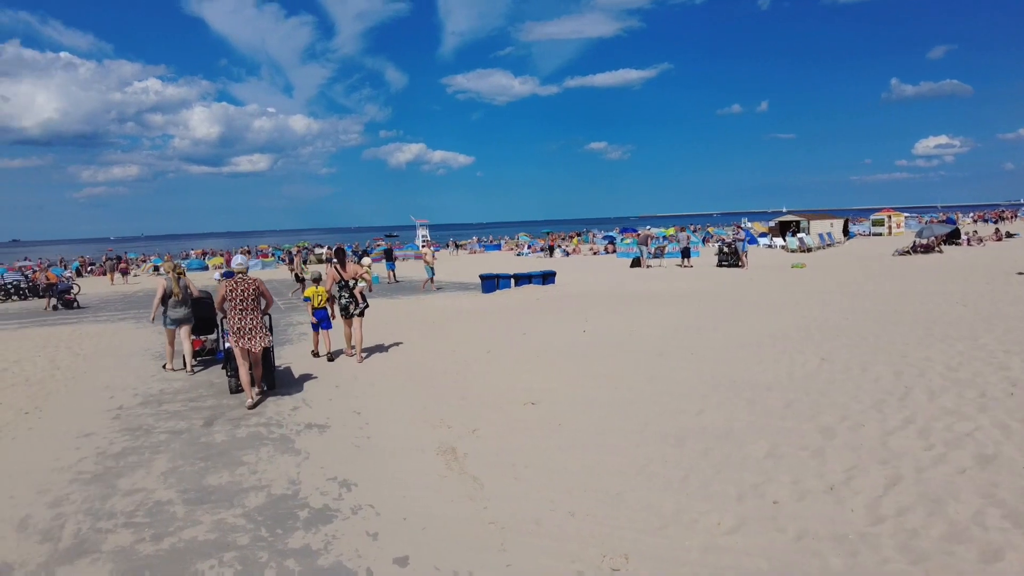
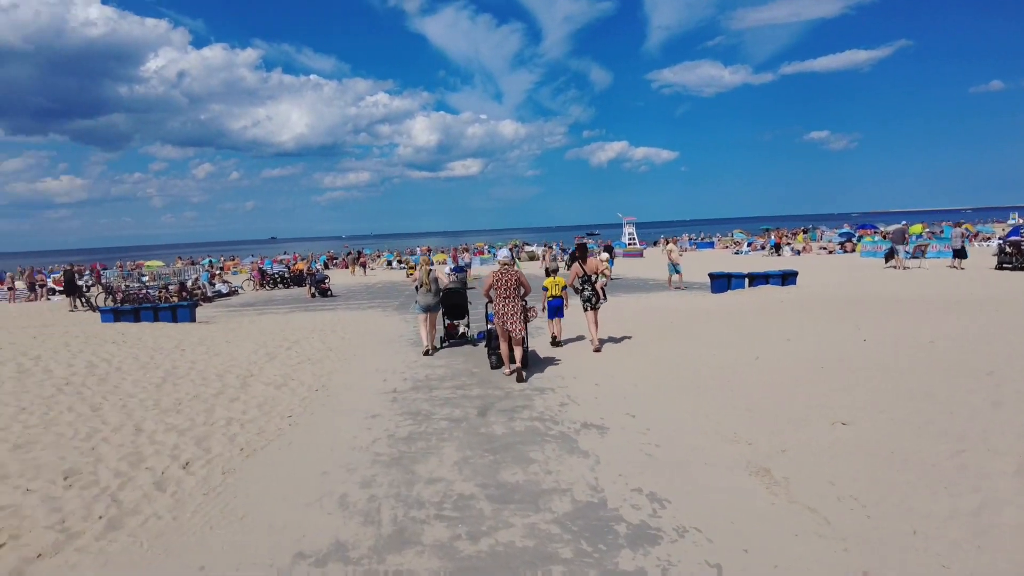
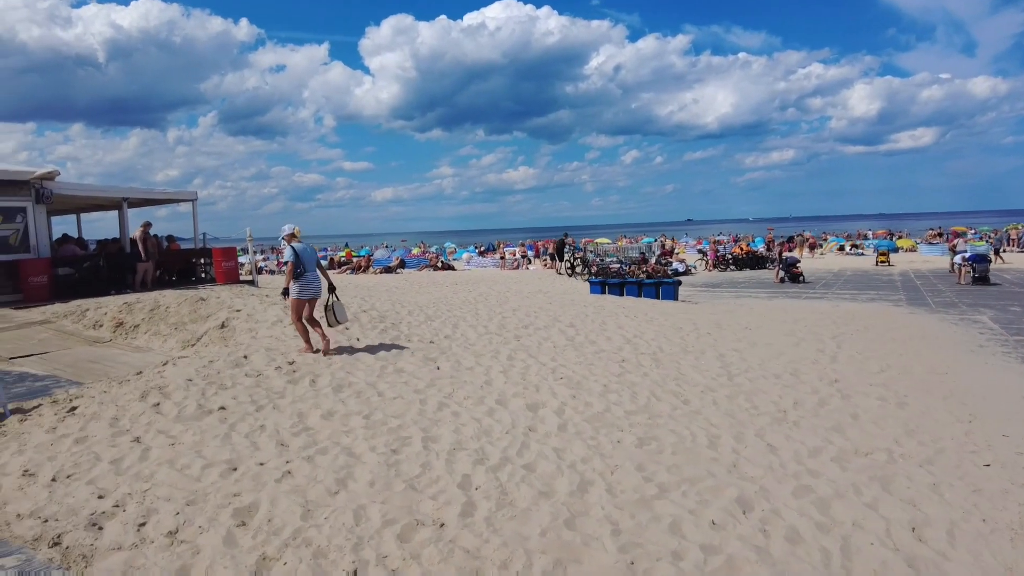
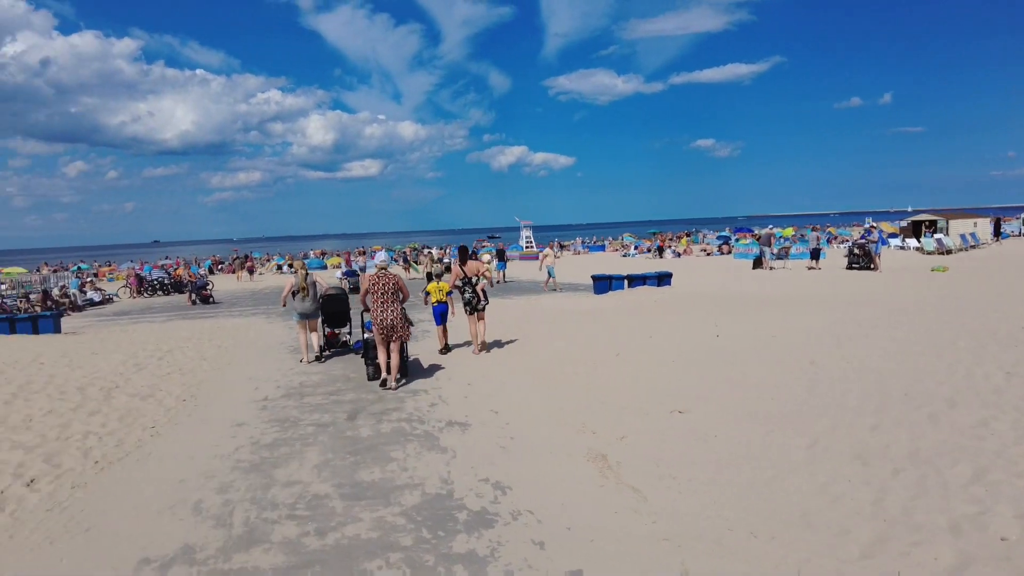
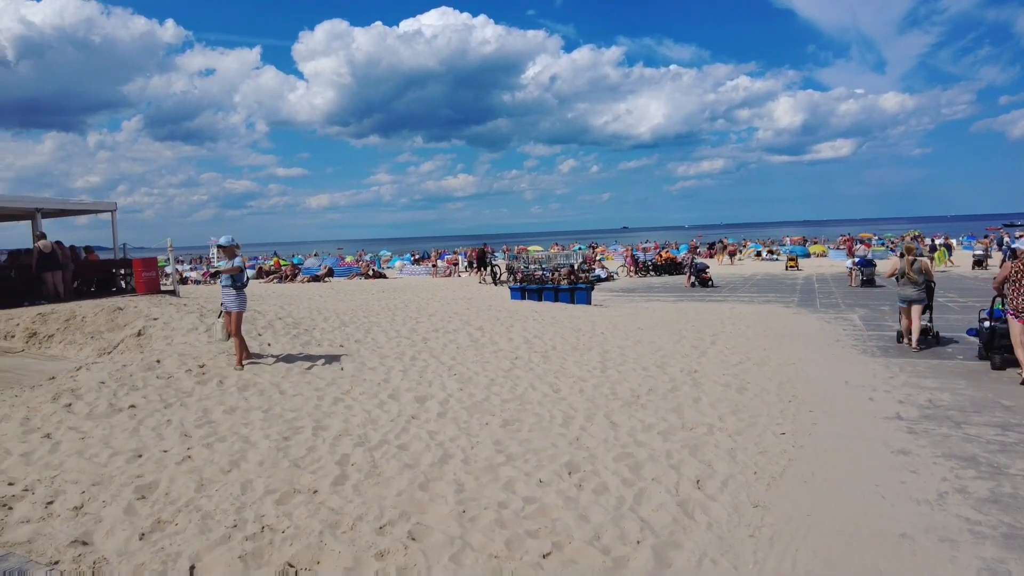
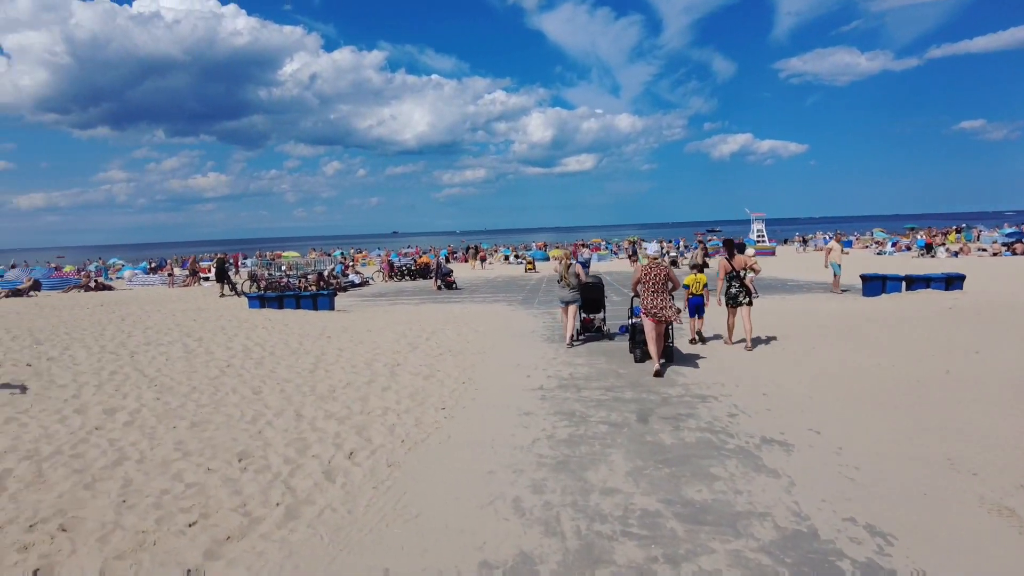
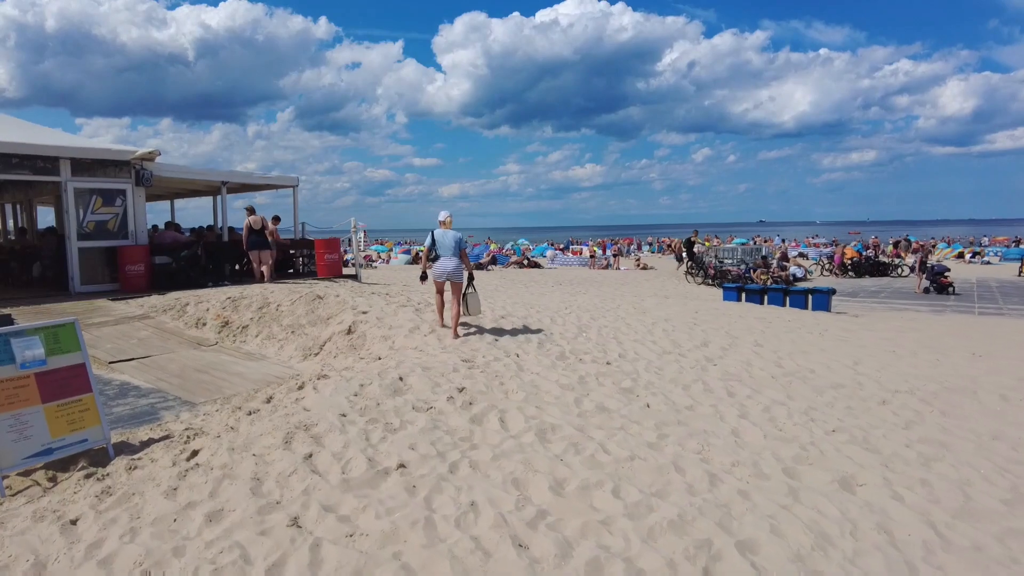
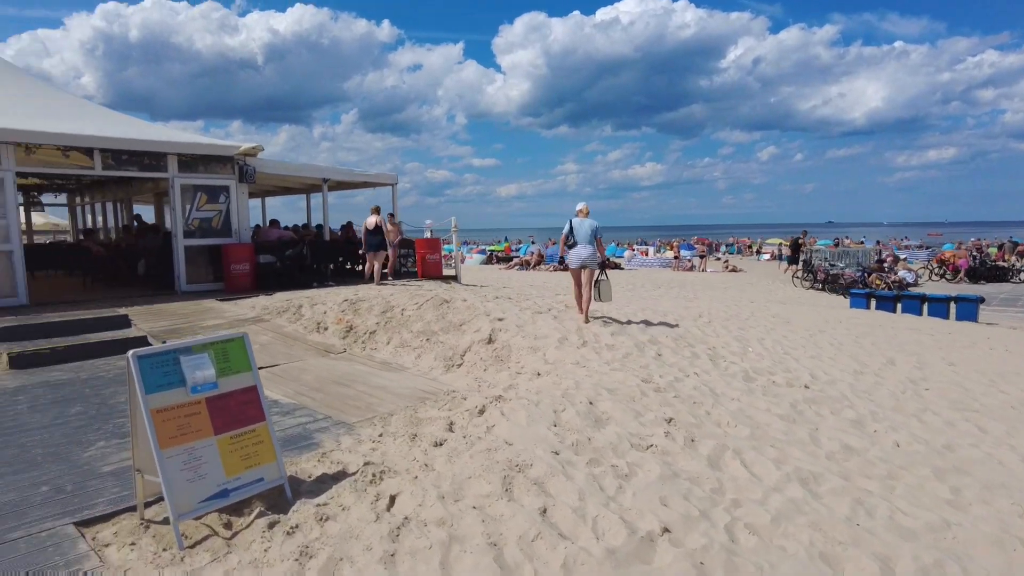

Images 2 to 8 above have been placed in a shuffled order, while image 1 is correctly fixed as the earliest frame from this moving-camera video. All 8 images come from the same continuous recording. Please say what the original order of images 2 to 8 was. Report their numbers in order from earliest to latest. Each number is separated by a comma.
4, 2, 6, 5, 3, 7, 8
